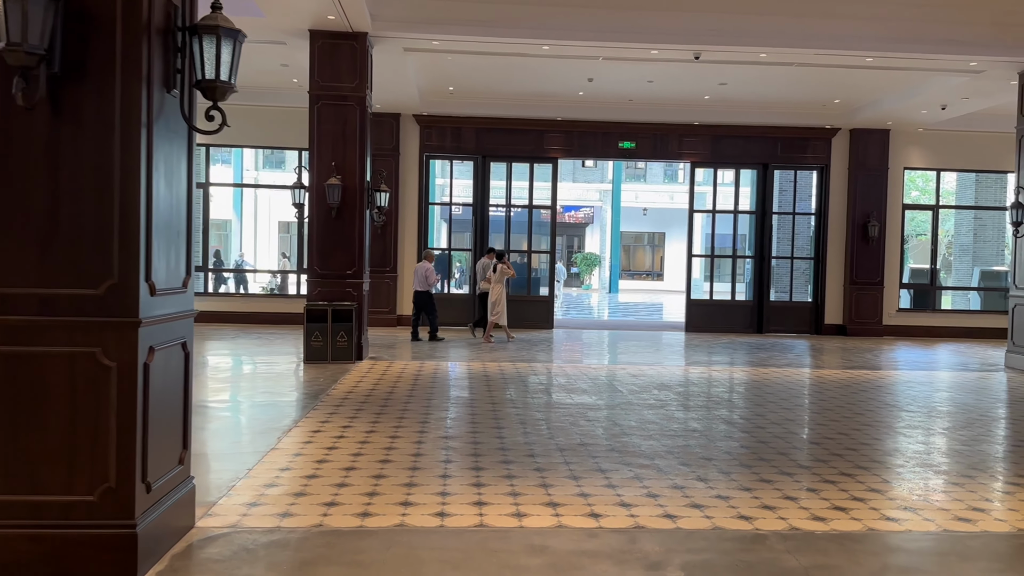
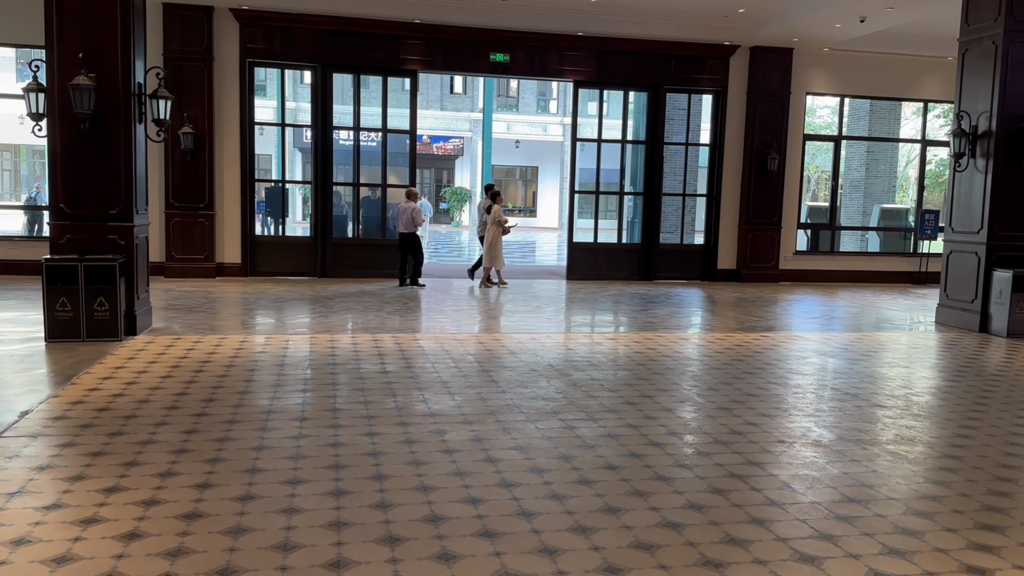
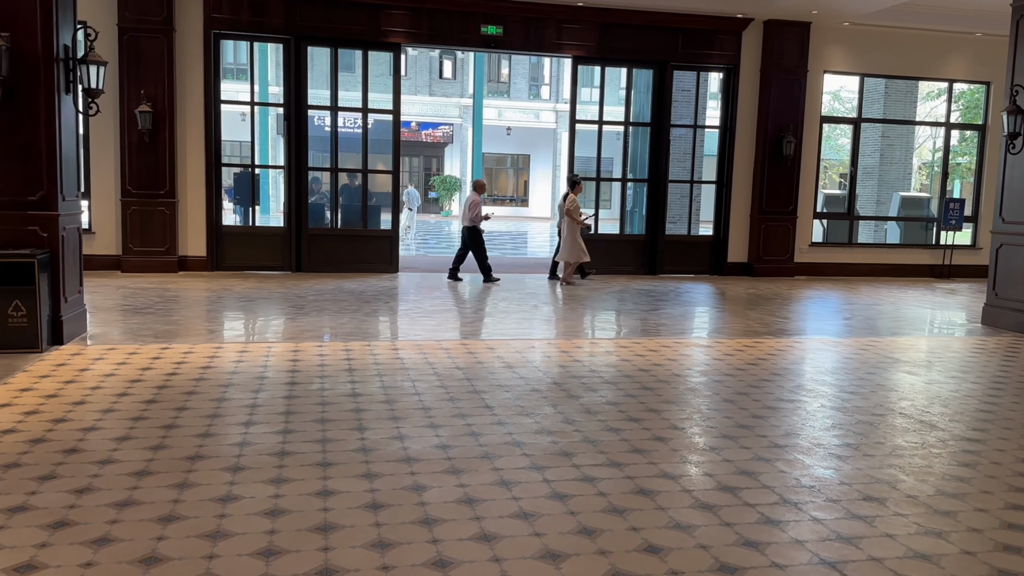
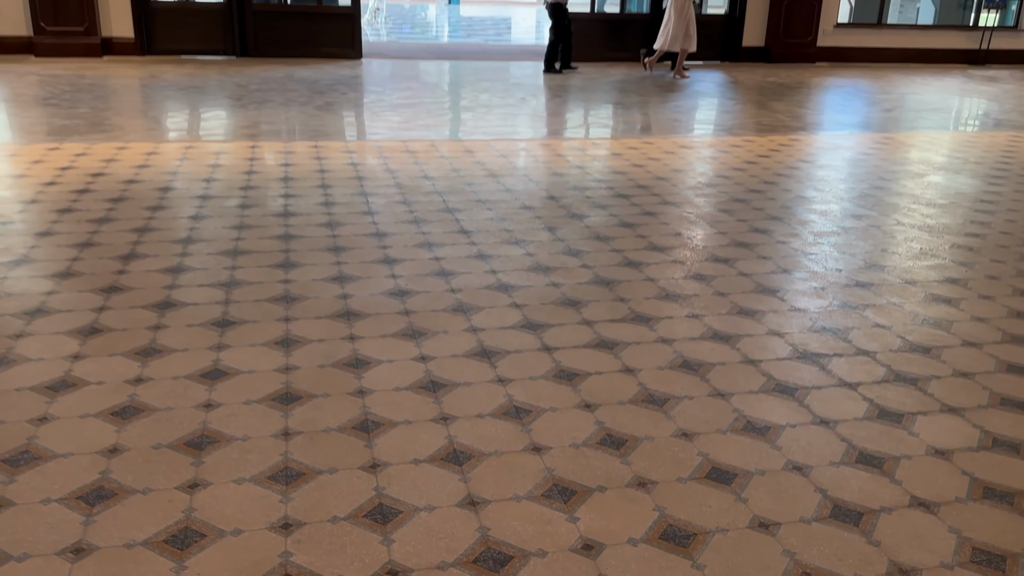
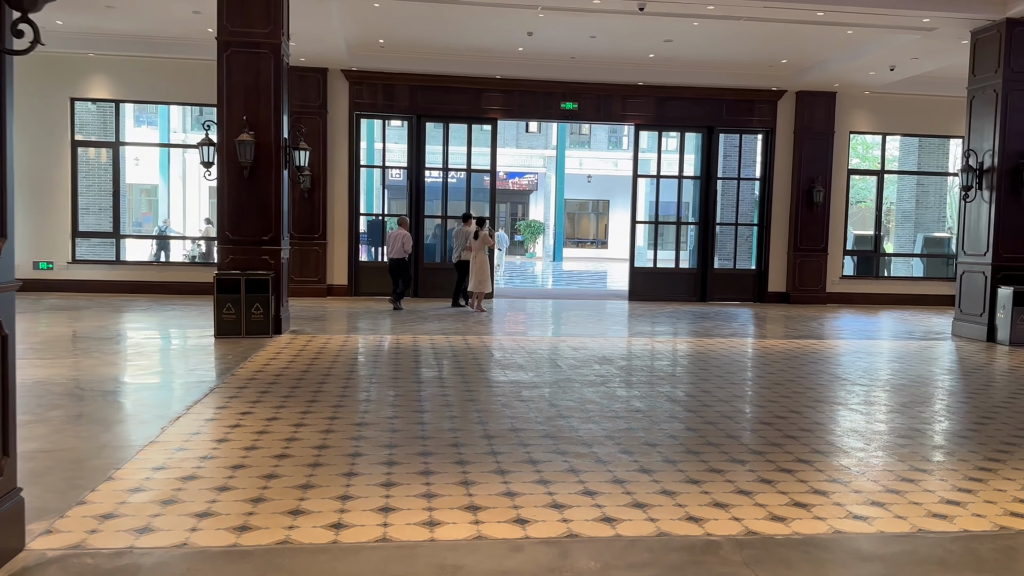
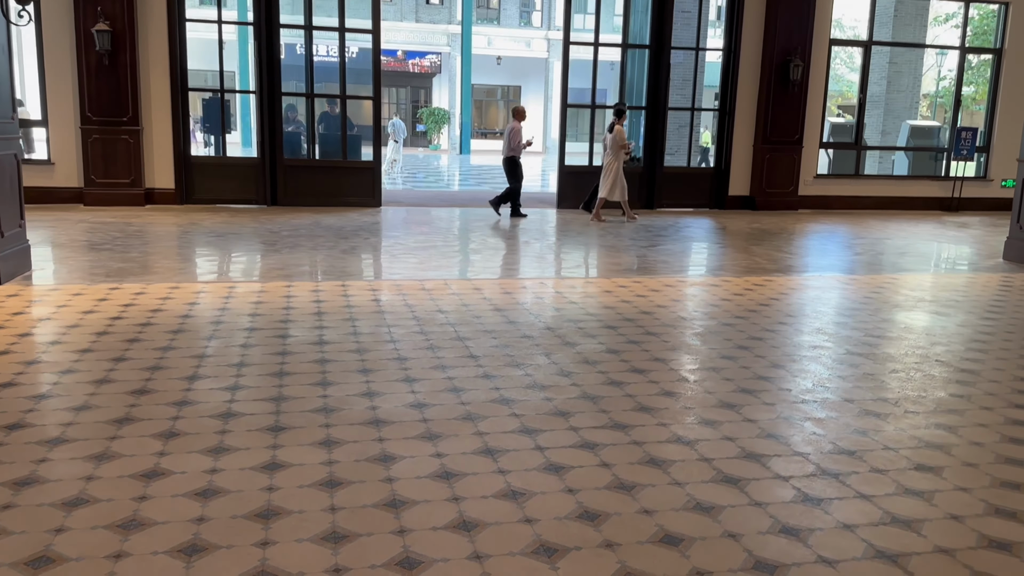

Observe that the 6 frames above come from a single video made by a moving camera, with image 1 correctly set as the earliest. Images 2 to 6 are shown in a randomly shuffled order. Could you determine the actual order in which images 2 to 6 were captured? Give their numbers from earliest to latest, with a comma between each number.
5, 2, 3, 6, 4
